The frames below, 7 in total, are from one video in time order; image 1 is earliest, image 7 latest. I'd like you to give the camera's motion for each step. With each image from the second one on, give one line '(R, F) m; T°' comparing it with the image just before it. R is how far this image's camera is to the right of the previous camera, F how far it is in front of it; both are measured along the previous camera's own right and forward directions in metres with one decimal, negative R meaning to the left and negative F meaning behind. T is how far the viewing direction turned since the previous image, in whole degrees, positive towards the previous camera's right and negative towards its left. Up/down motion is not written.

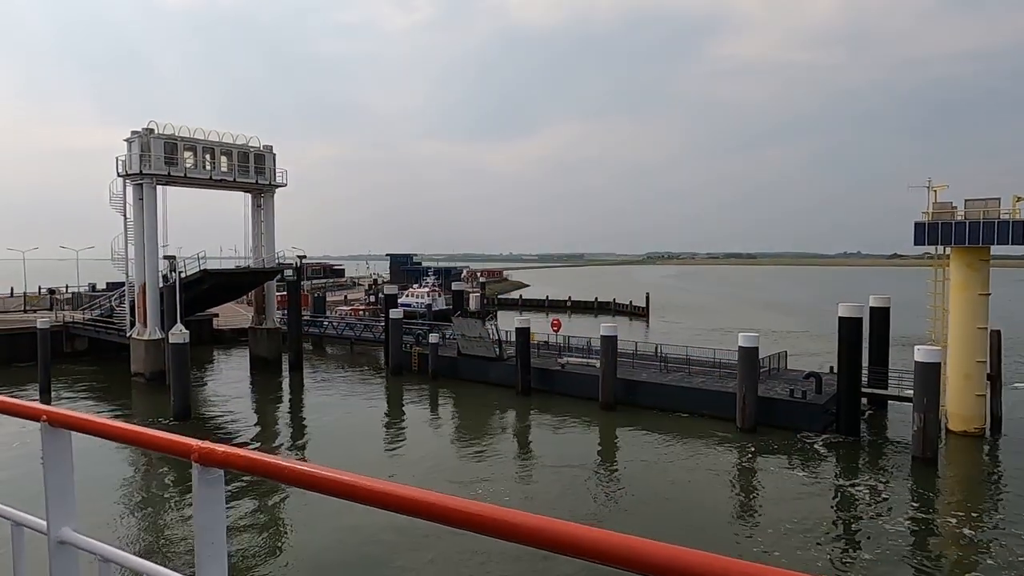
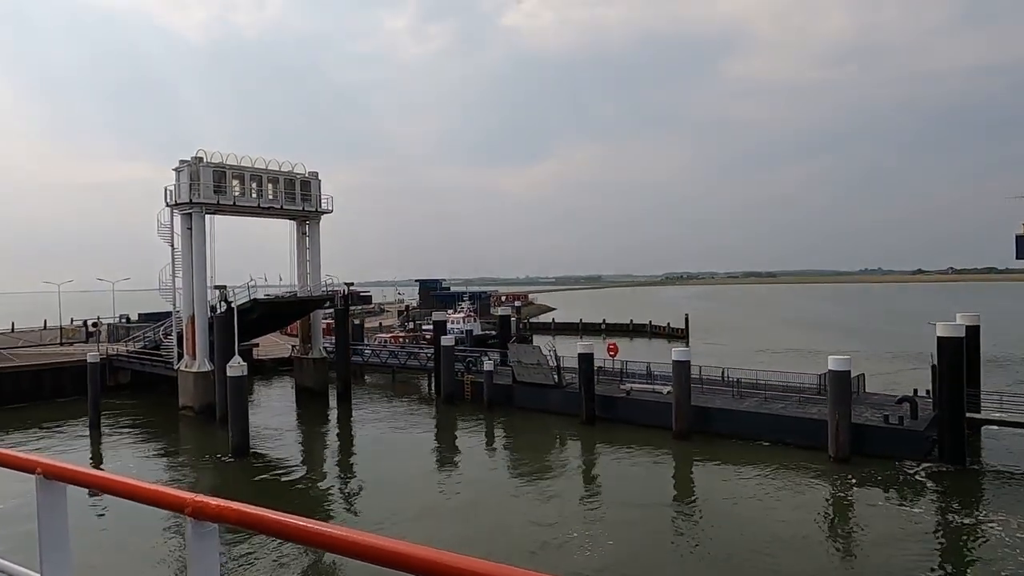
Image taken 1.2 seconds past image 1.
(-1.4, +0.8) m; -2°
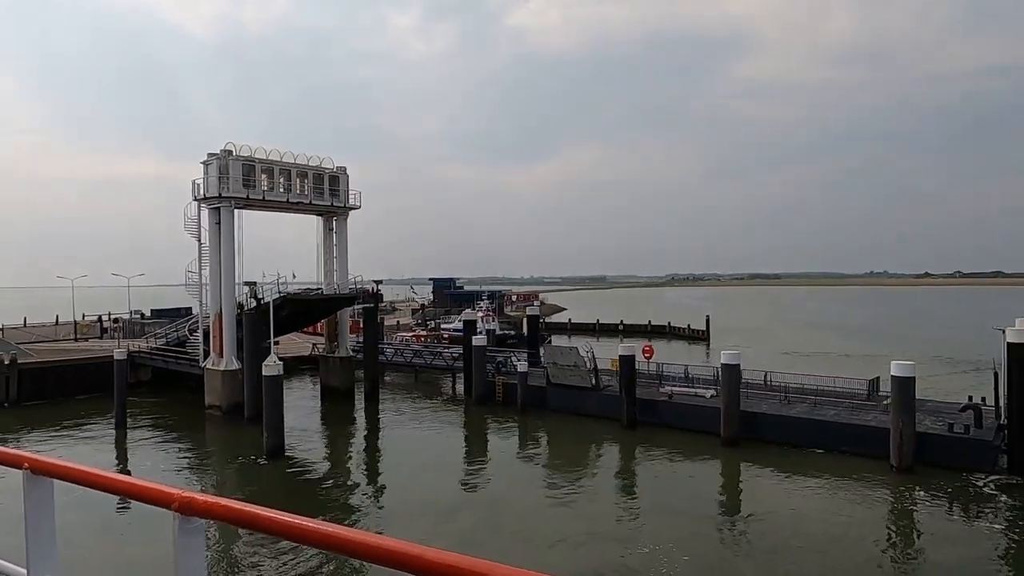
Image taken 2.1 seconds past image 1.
(-1.1, +0.6) m; 0°
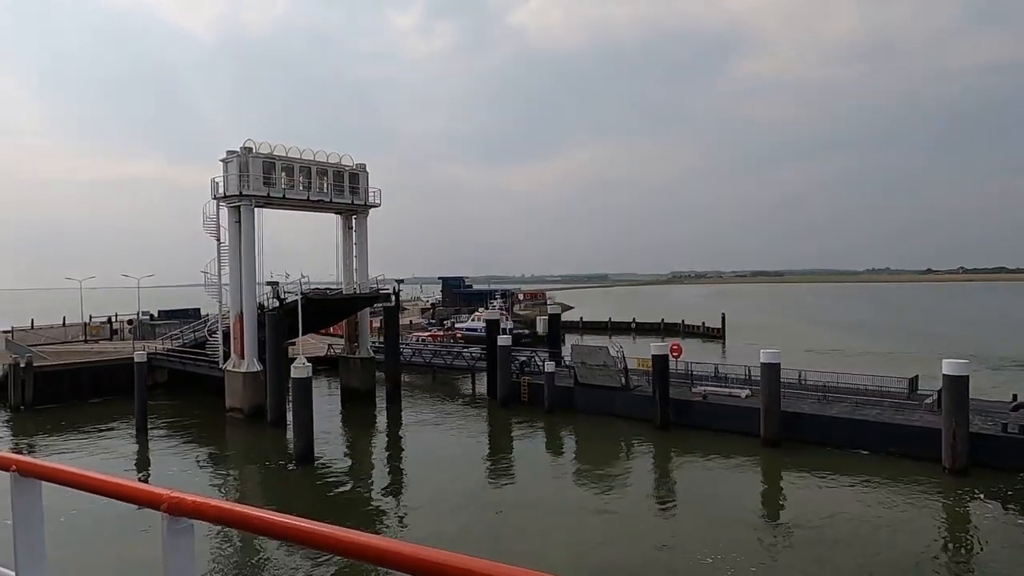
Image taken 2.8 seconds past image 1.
(-0.8, +0.5) m; 0°
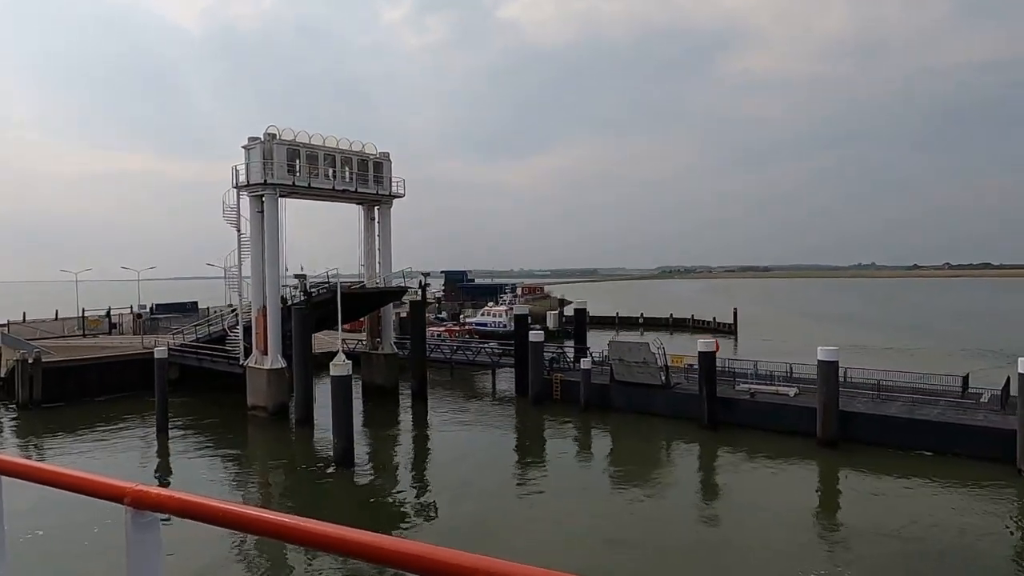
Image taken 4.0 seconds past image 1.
(-1.5, +0.8) m; +1°
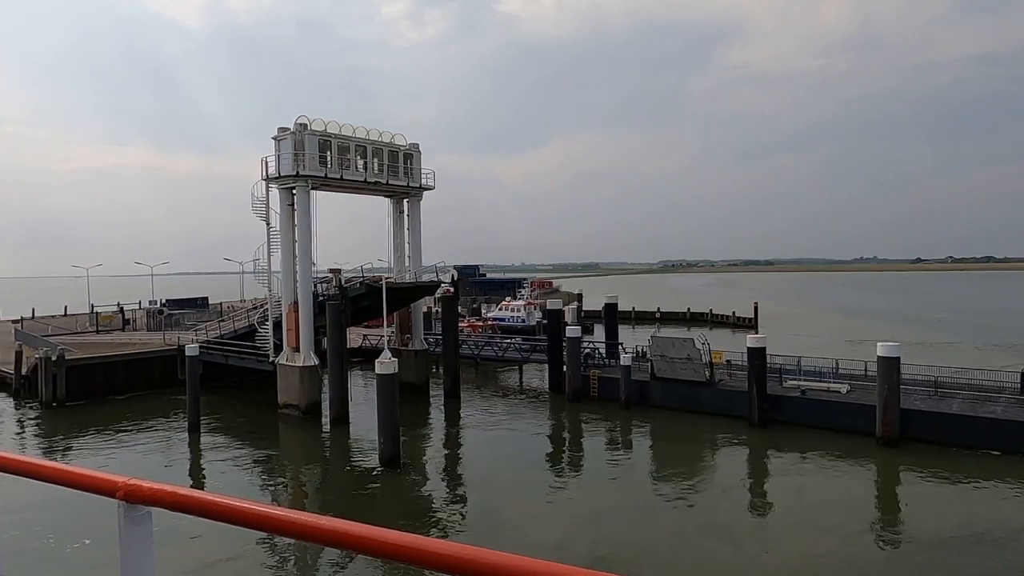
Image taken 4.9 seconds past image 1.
(-1.1, +0.6) m; 0°
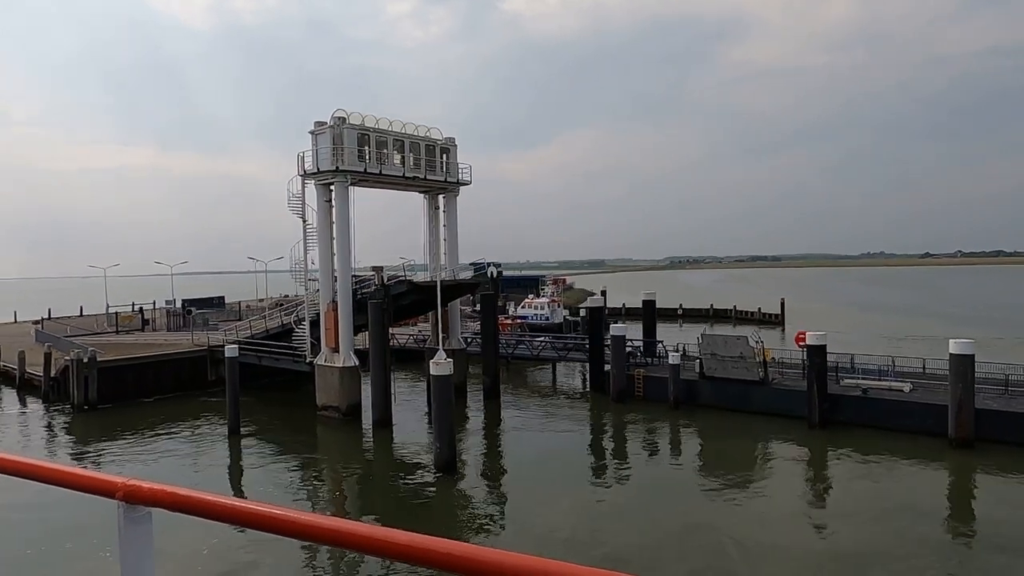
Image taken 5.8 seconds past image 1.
(-1.2, +0.6) m; 0°
